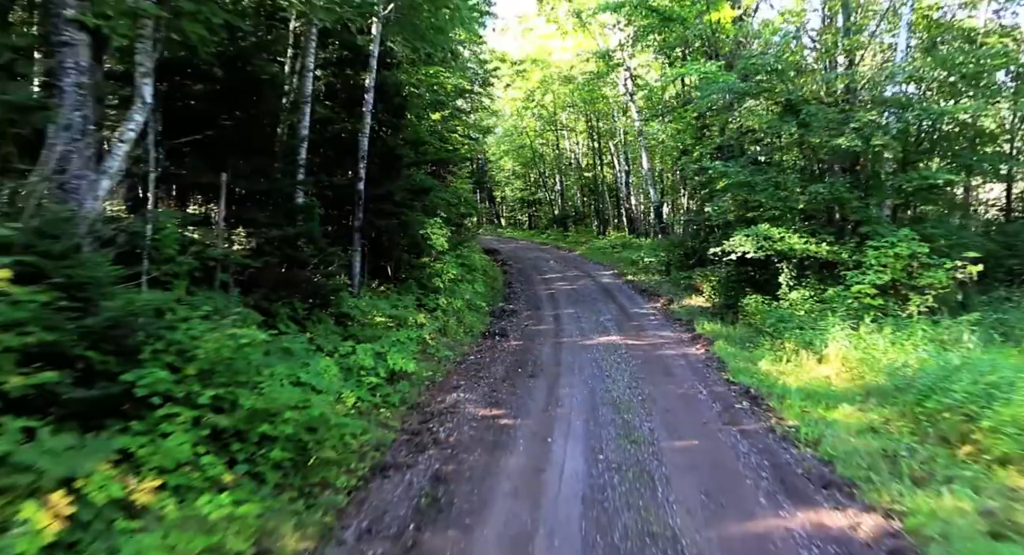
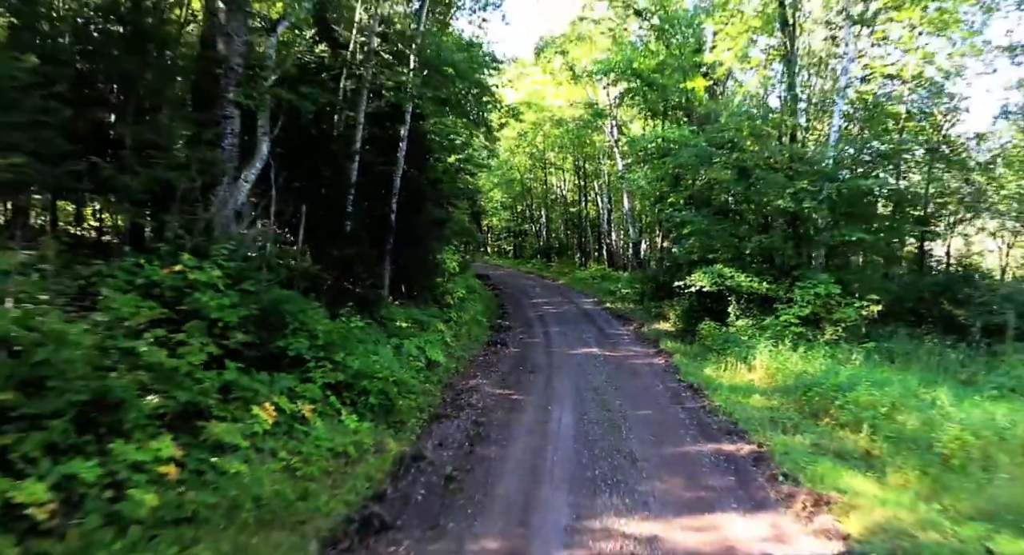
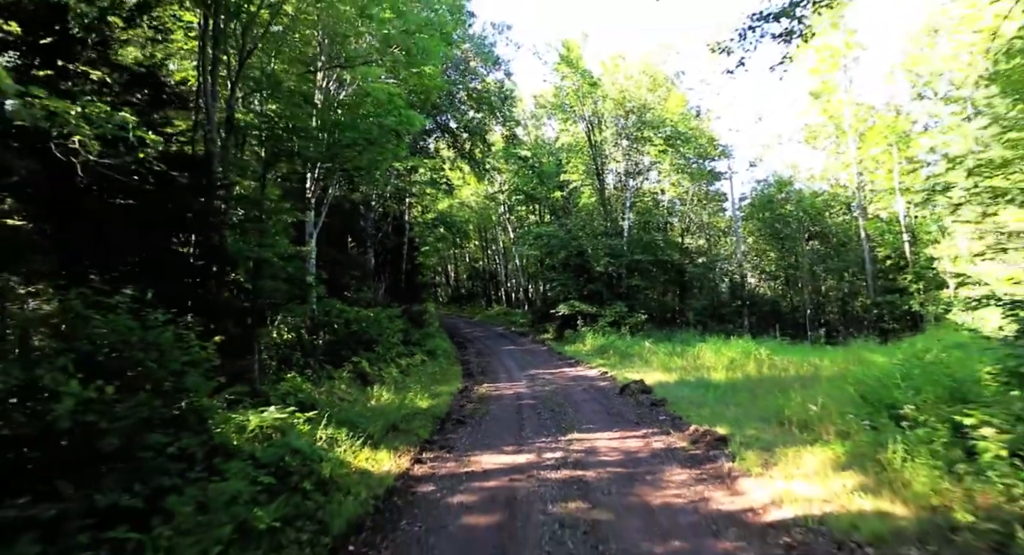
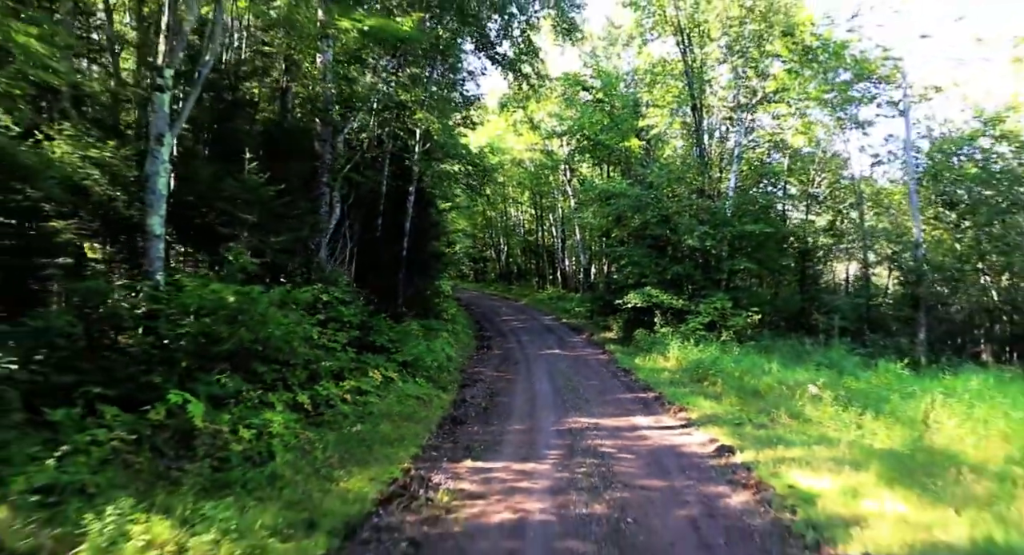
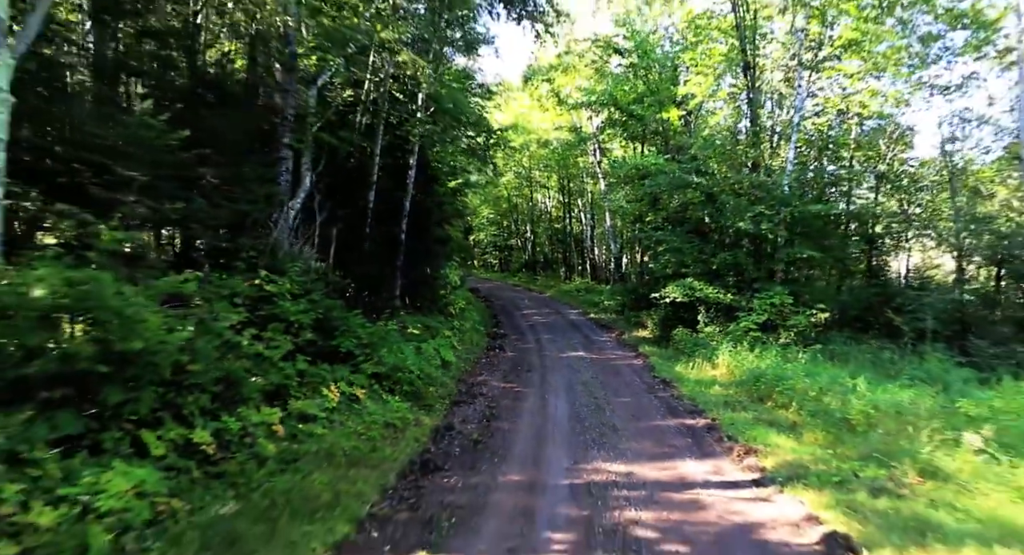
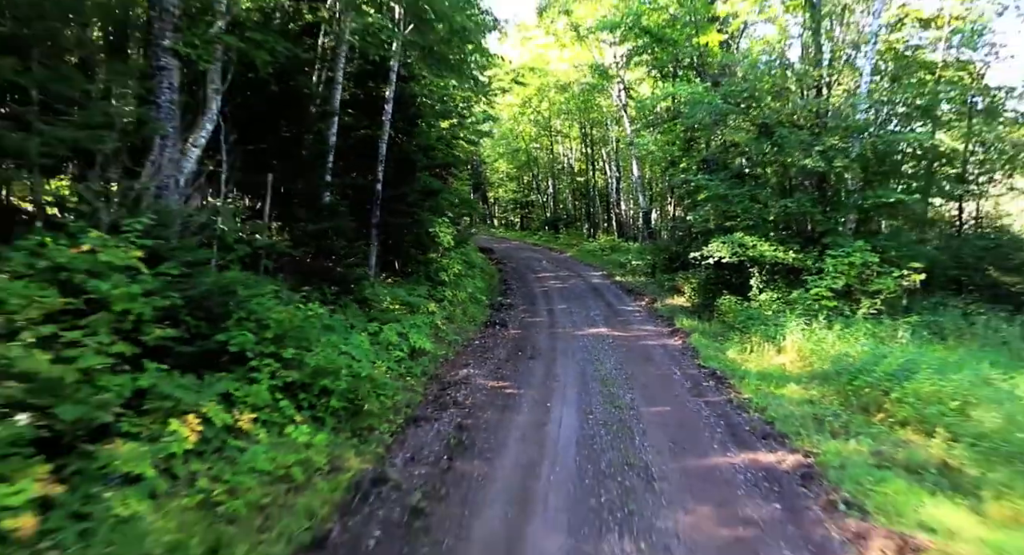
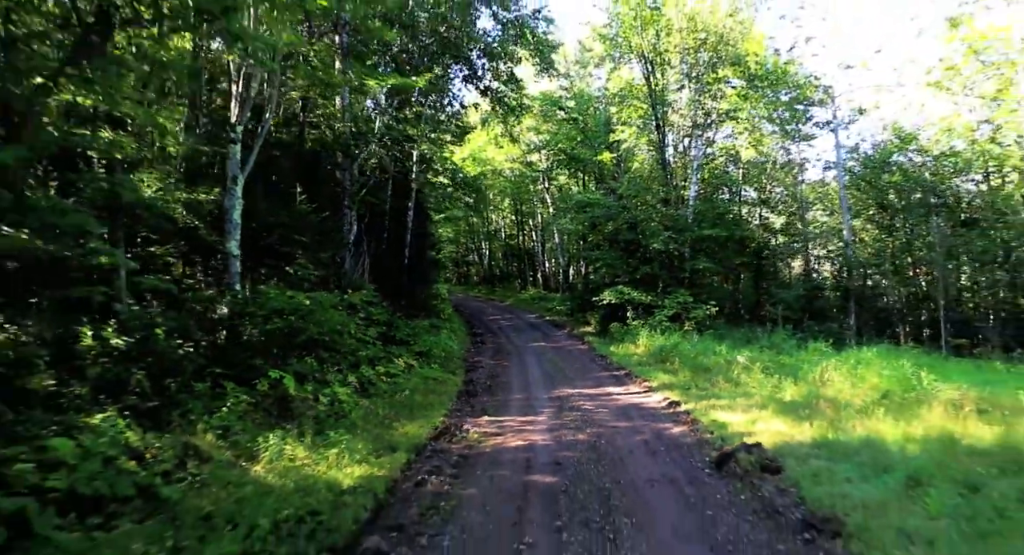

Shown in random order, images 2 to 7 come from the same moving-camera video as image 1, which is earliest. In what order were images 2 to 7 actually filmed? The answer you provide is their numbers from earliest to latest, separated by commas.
6, 2, 5, 4, 7, 3
